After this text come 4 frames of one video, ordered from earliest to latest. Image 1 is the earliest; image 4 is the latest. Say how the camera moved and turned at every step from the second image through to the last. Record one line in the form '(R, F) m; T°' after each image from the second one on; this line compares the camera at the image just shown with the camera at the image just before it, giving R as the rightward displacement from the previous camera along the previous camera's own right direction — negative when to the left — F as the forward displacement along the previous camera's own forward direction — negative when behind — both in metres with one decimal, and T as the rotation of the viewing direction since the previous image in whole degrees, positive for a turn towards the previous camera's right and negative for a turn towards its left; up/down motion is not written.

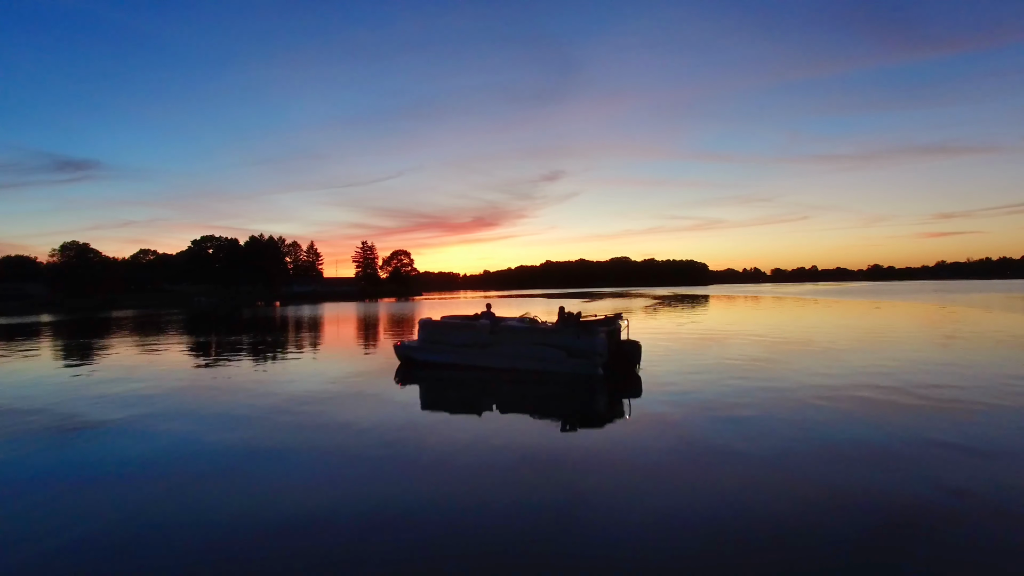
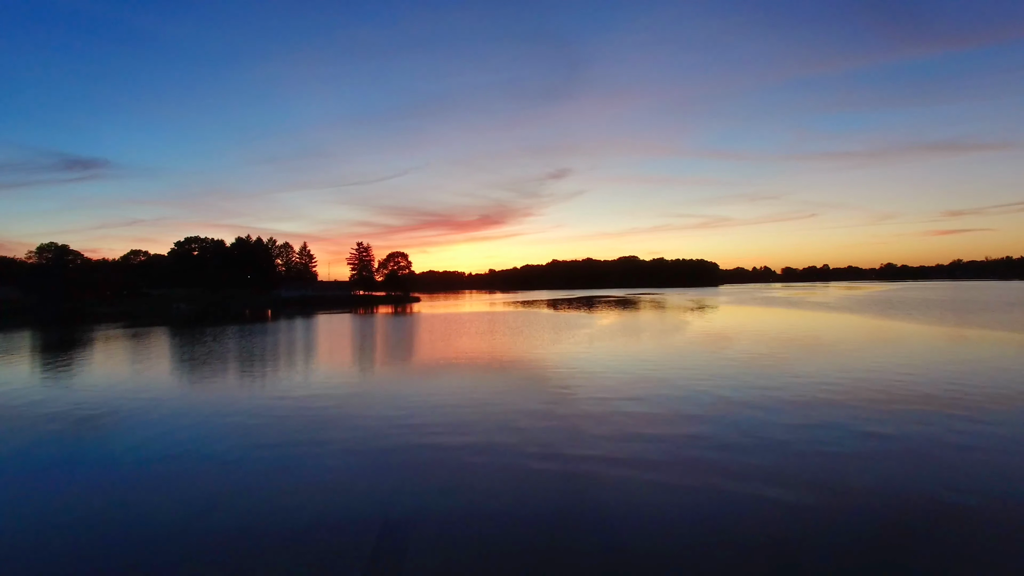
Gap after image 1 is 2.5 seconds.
(+0.1, +1.8) m; -1°
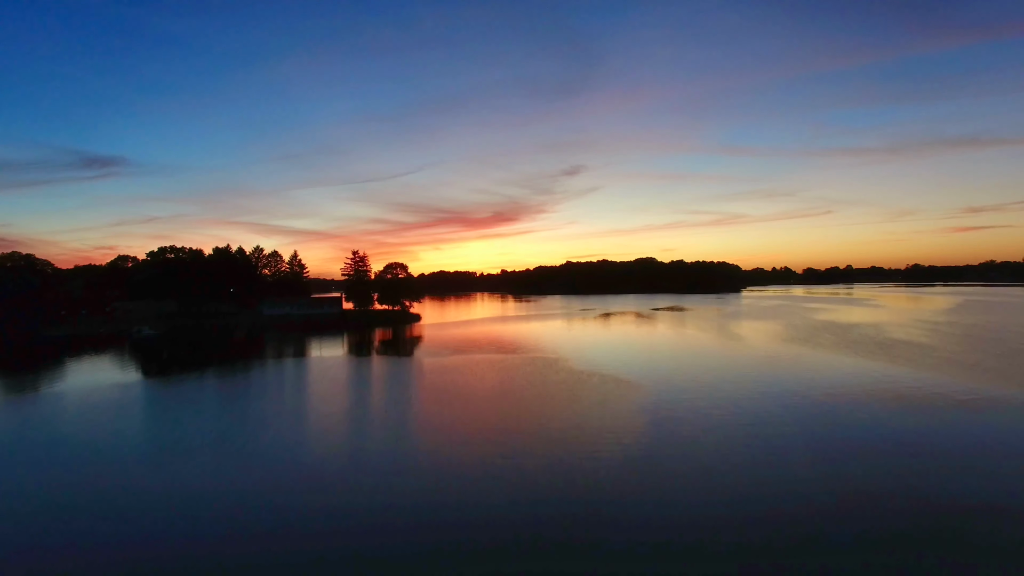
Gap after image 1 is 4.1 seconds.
(+0.1, +3.0) m; -1°
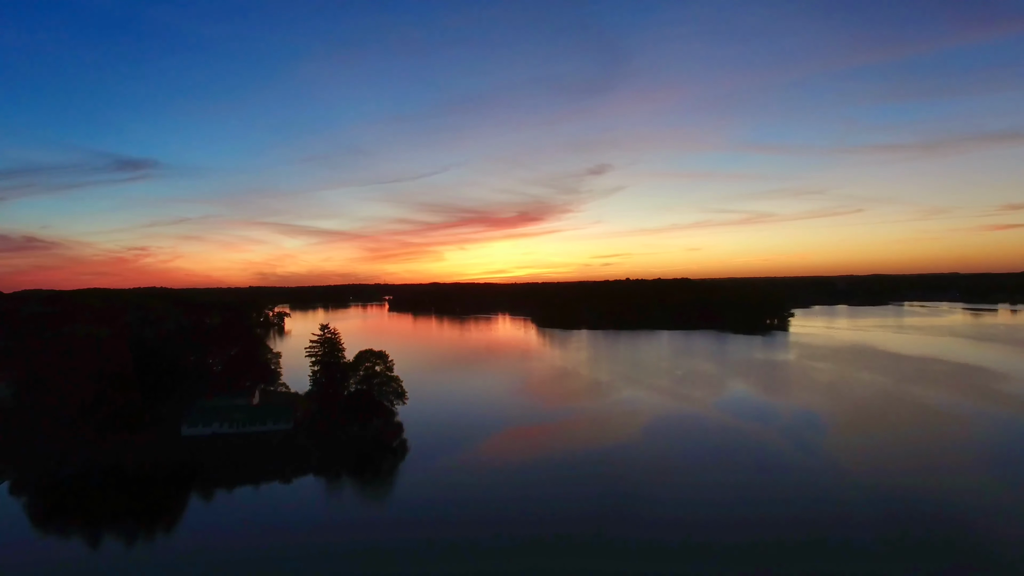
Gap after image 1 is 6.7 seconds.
(+0.4, +6.2) m; -2°
